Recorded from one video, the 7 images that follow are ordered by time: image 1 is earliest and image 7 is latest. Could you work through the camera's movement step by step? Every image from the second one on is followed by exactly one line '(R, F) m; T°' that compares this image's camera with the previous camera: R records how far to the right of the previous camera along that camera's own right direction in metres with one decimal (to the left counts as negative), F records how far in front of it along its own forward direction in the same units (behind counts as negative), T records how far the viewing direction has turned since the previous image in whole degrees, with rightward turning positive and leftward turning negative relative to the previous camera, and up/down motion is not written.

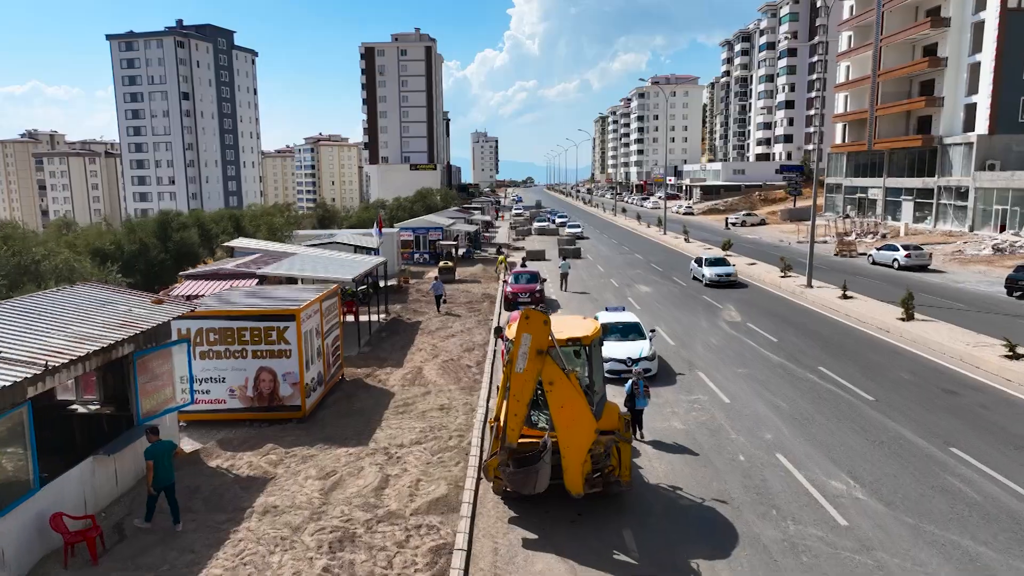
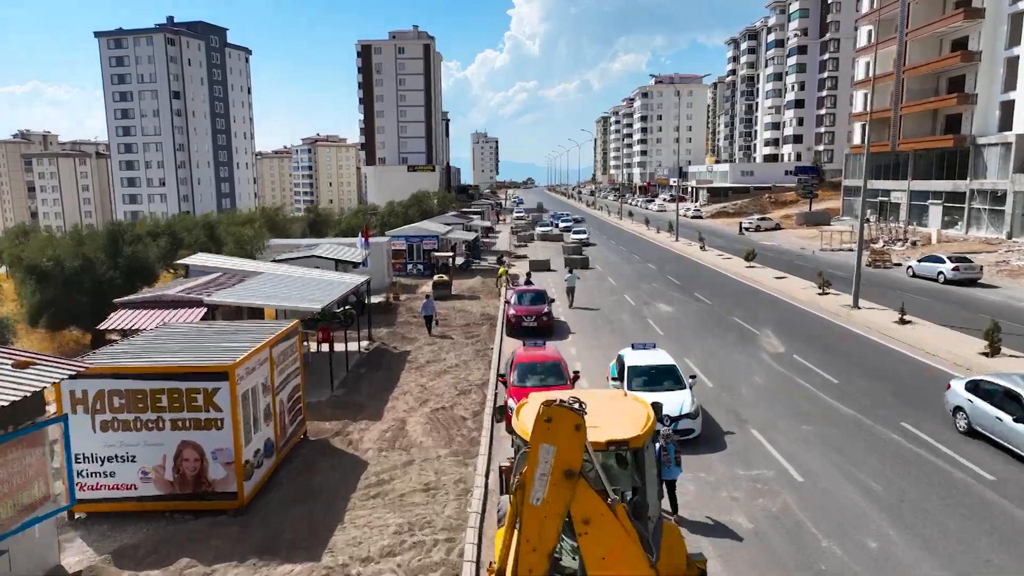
(-0.1, +3.5) m; 0°
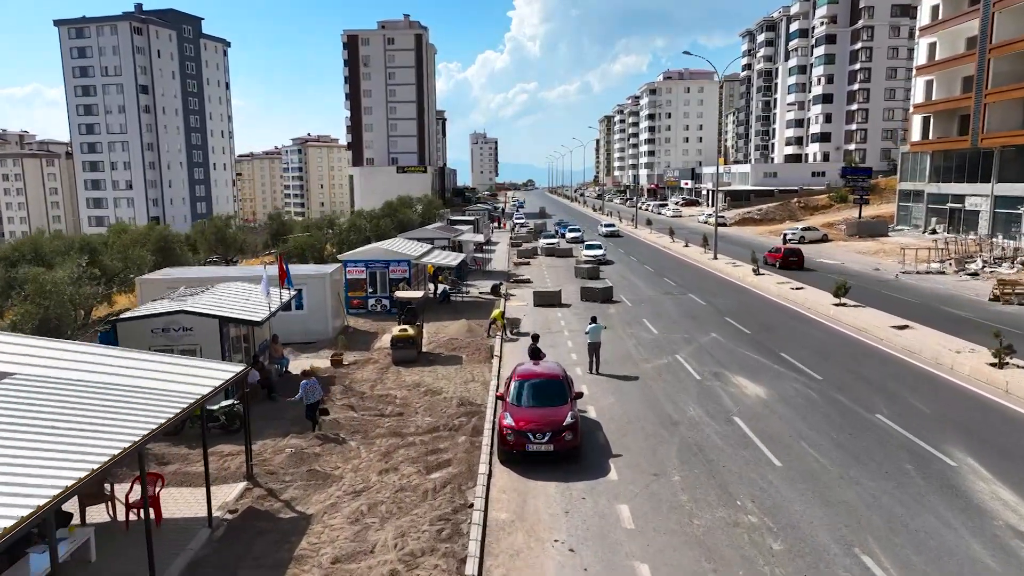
(+0.1, +9.8) m; 0°
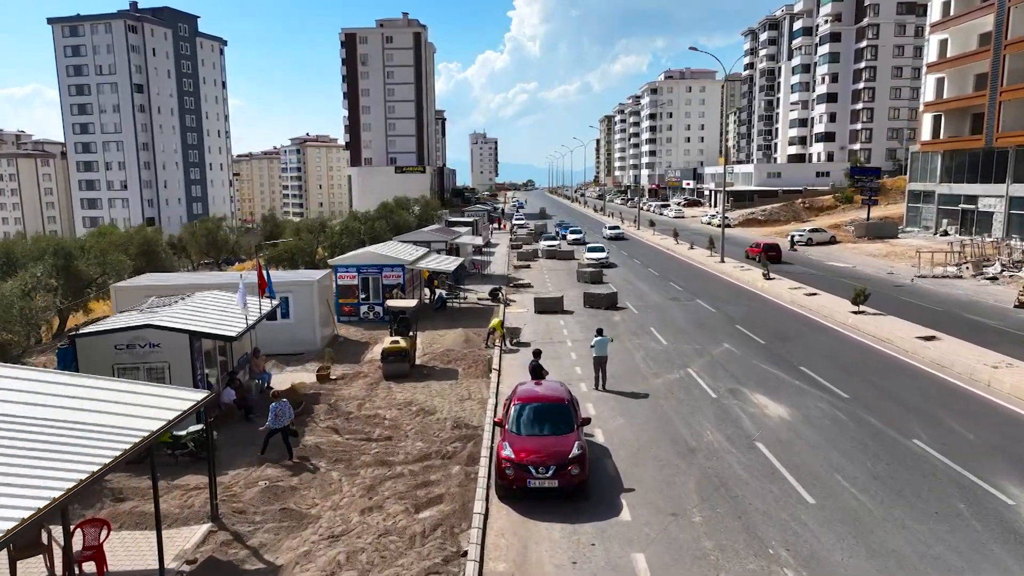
(0.0, +1.4) m; 0°
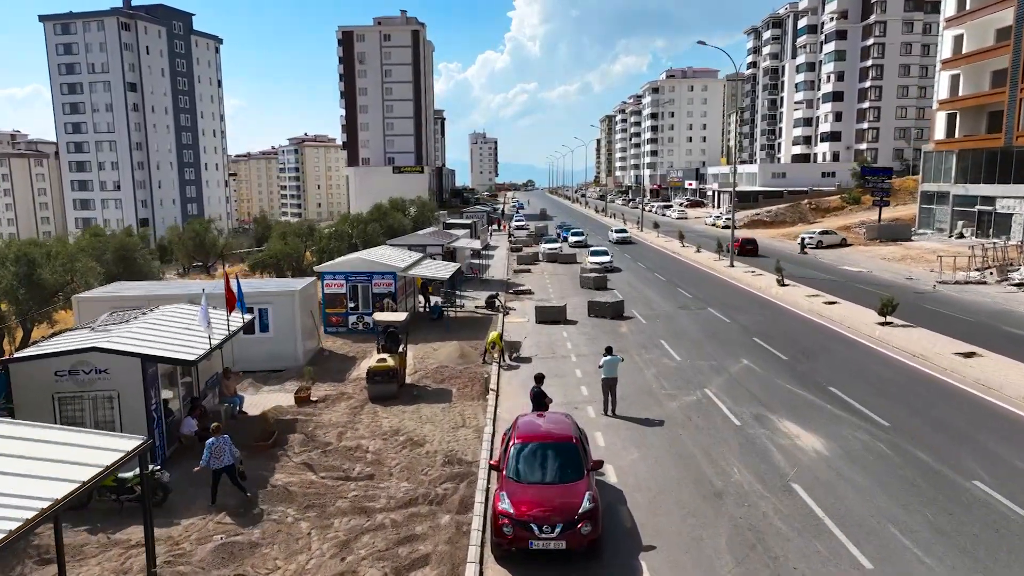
(0.0, +1.8) m; 0°
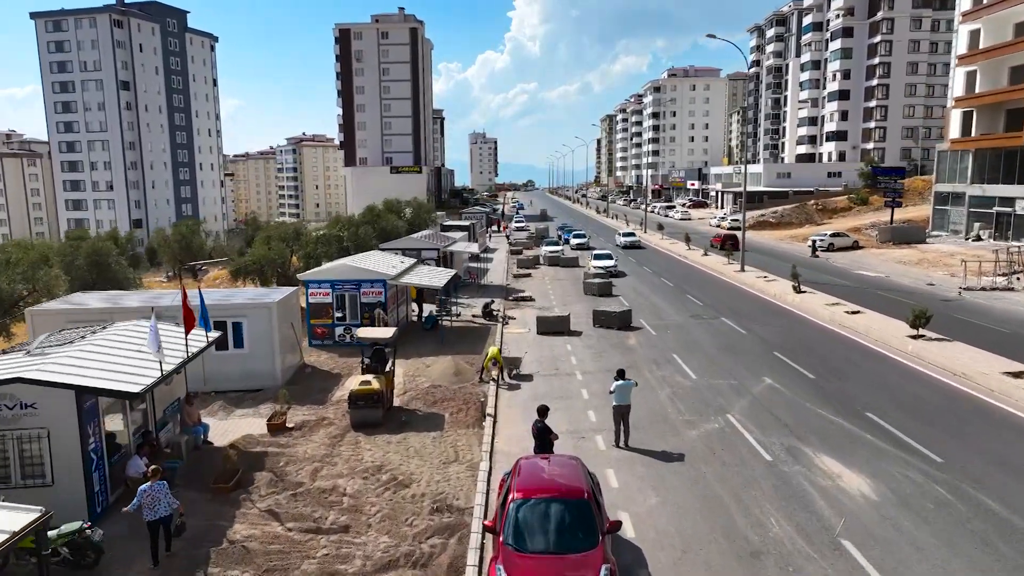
(0.0, +1.8) m; 0°
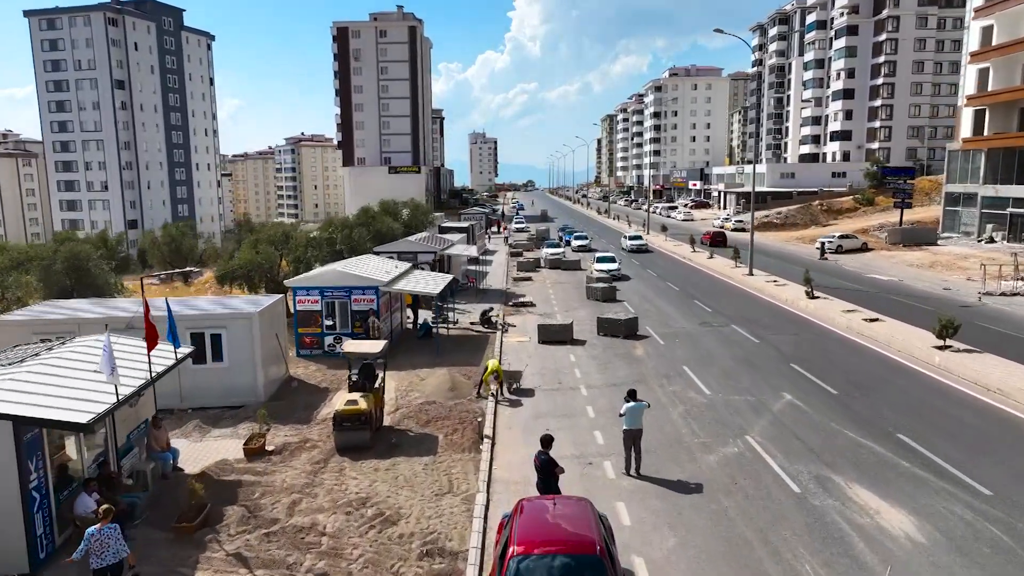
(0.0, +1.3) m; 0°
